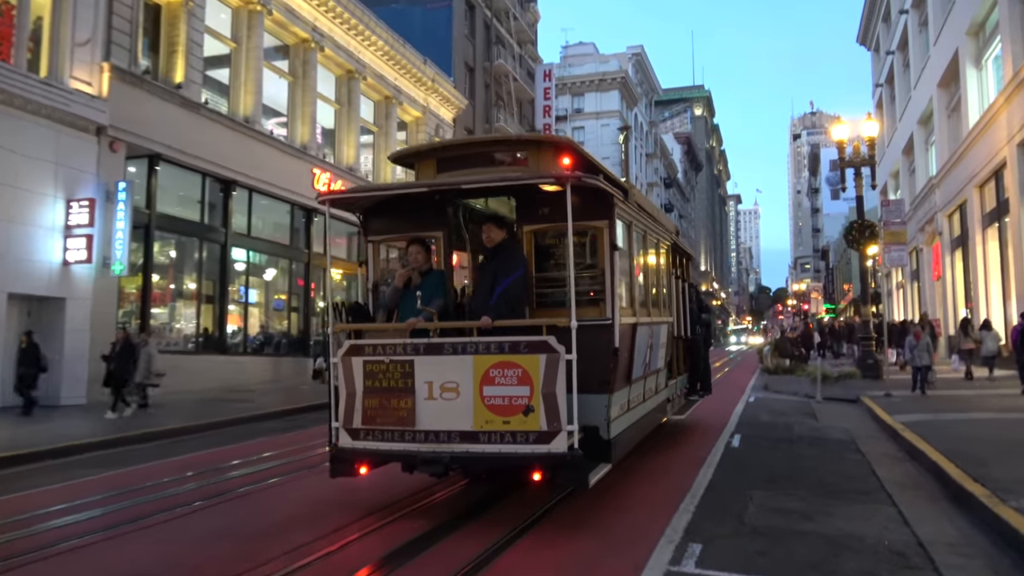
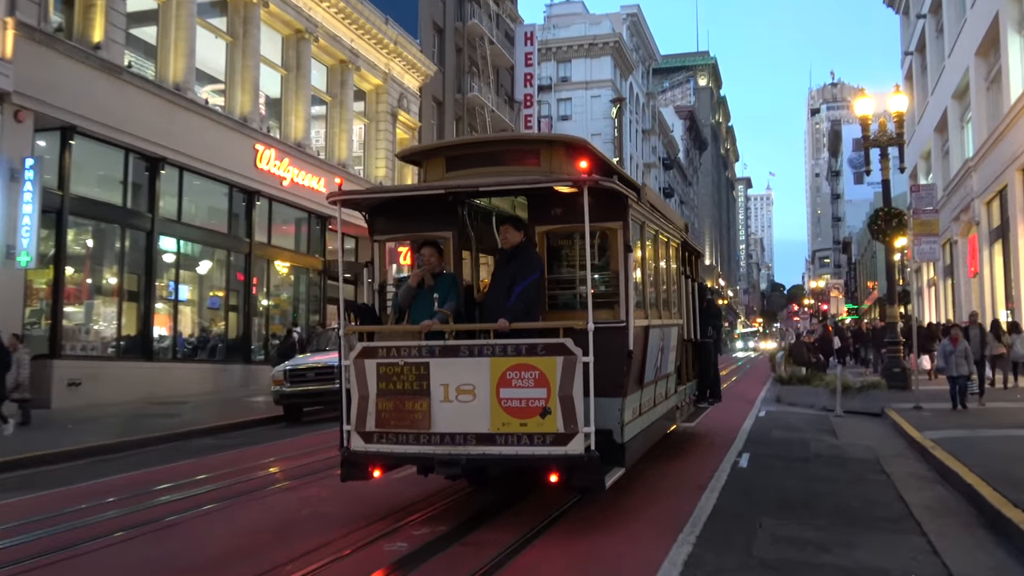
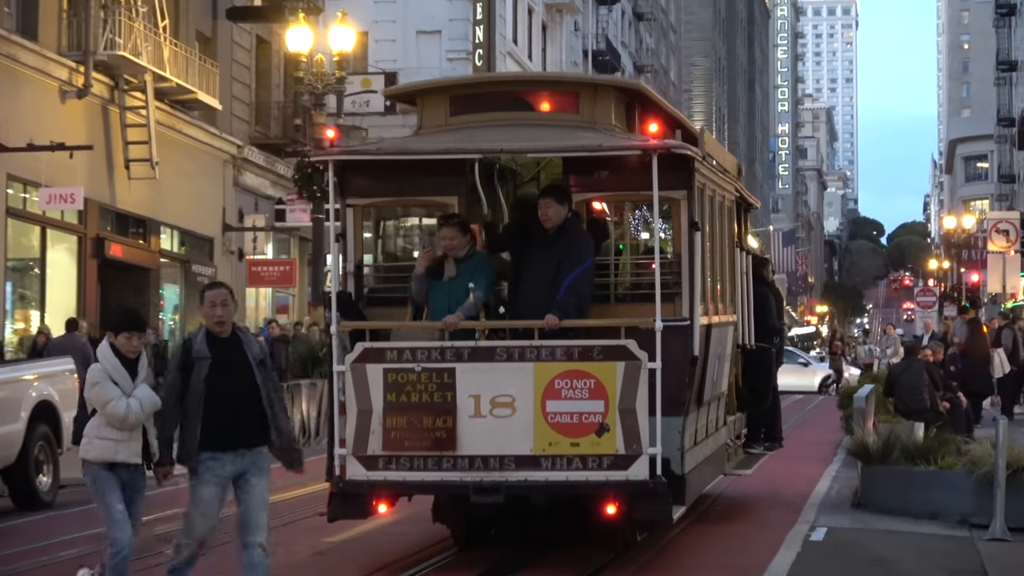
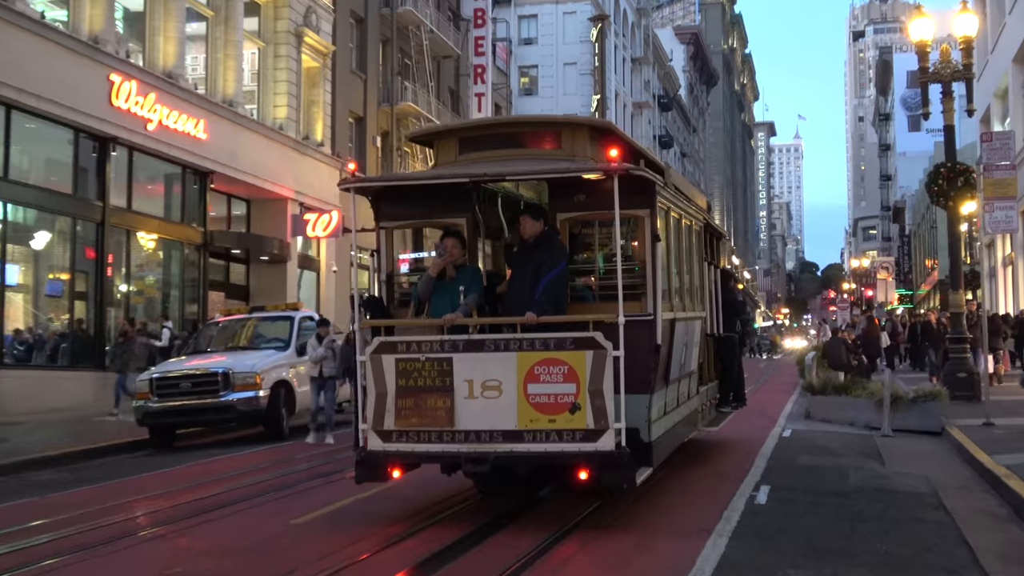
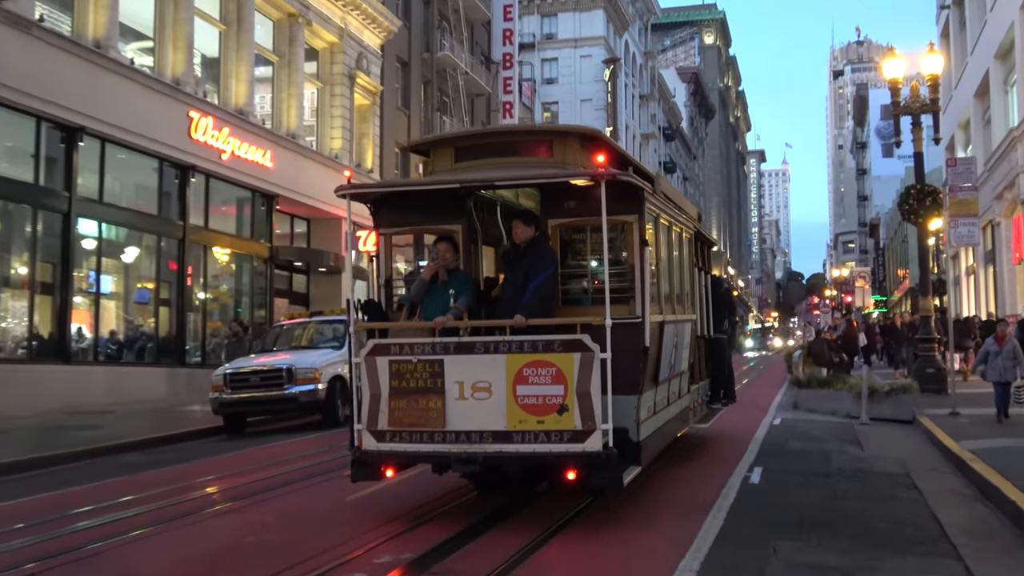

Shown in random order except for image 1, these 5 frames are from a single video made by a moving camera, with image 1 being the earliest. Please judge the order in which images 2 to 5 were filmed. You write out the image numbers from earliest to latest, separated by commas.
2, 5, 4, 3
